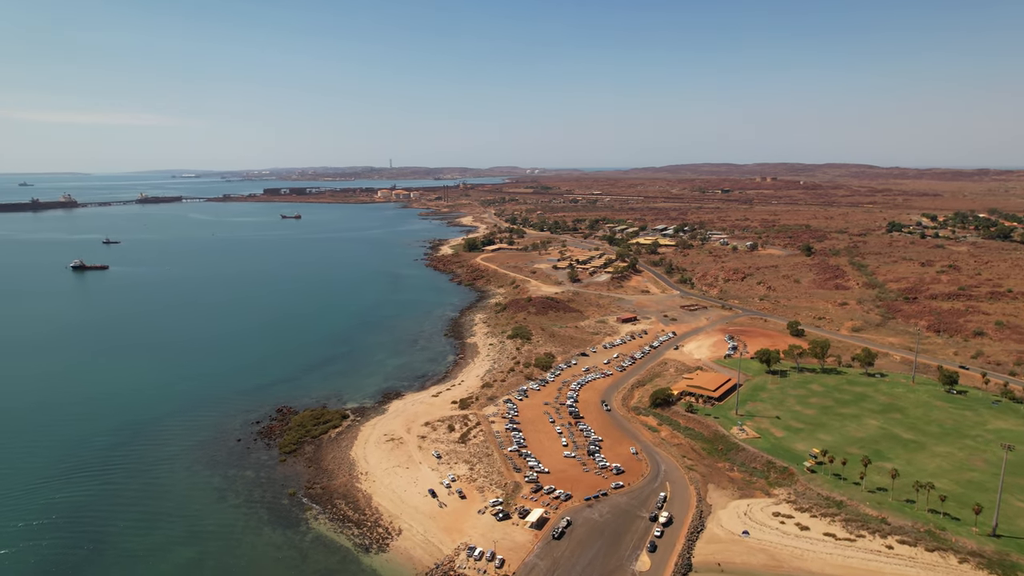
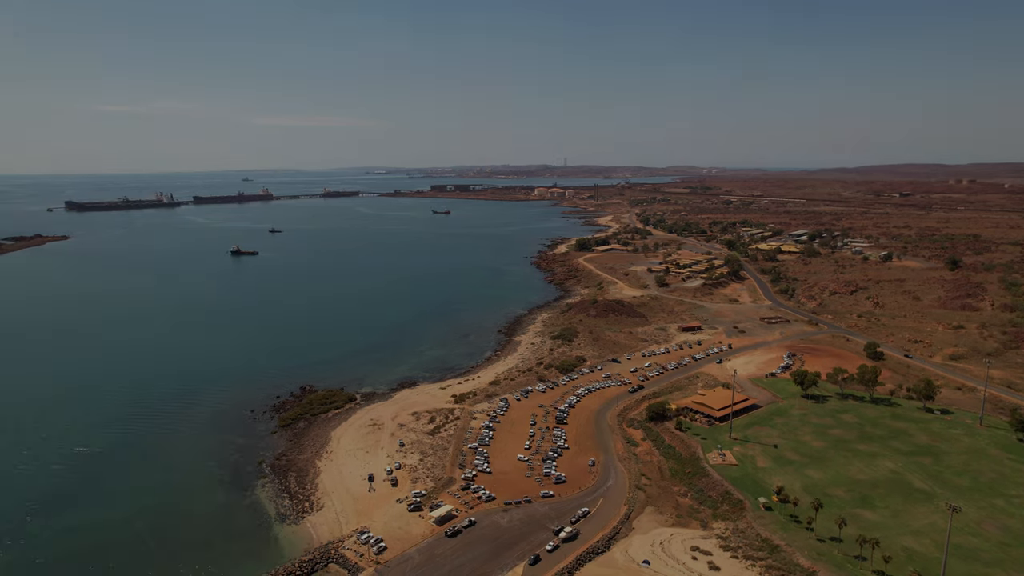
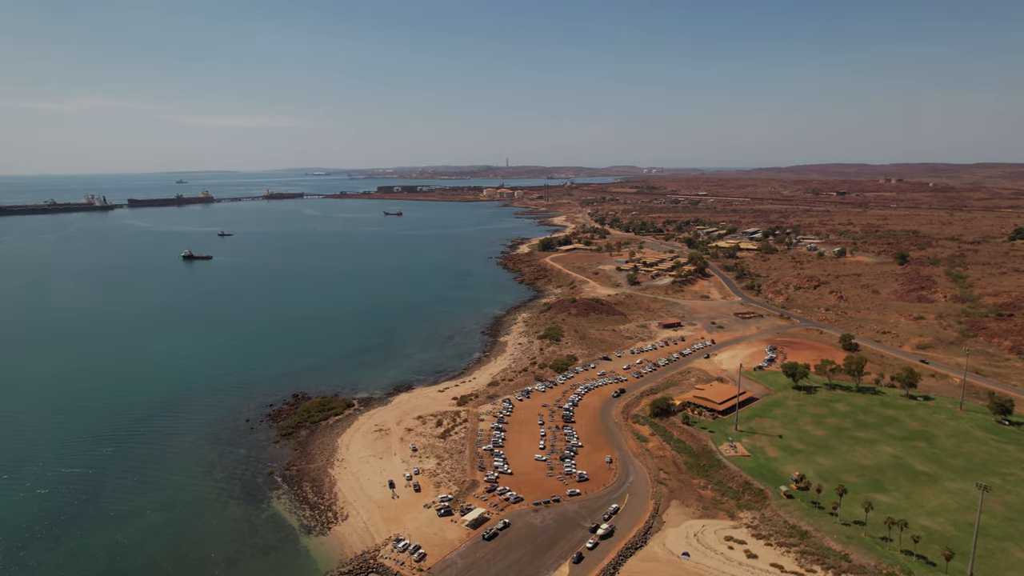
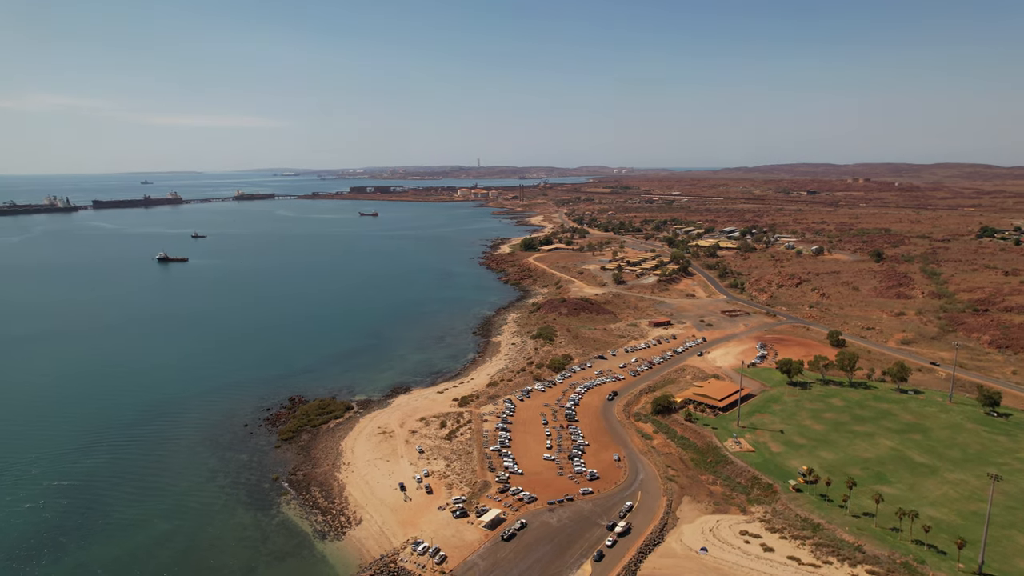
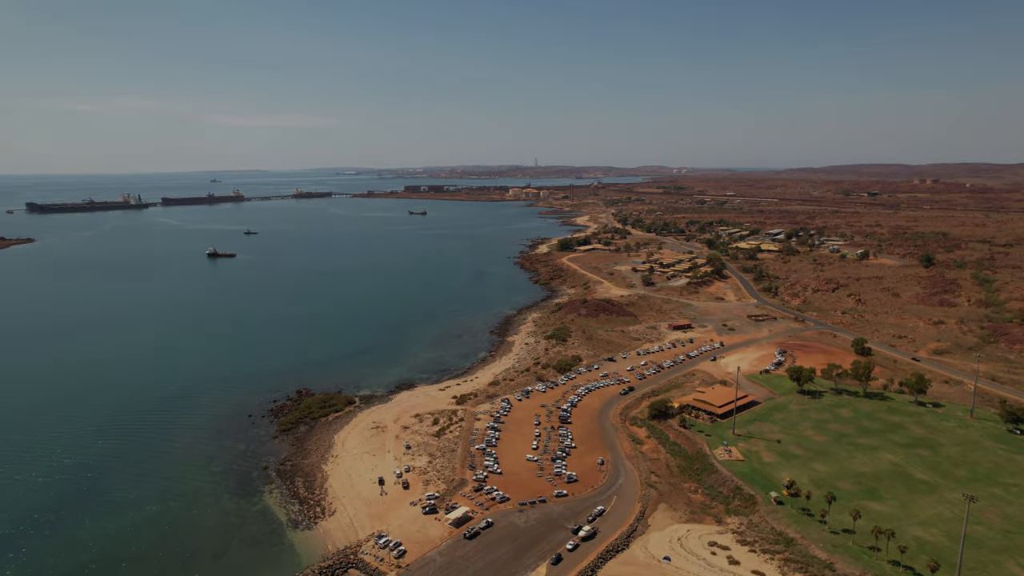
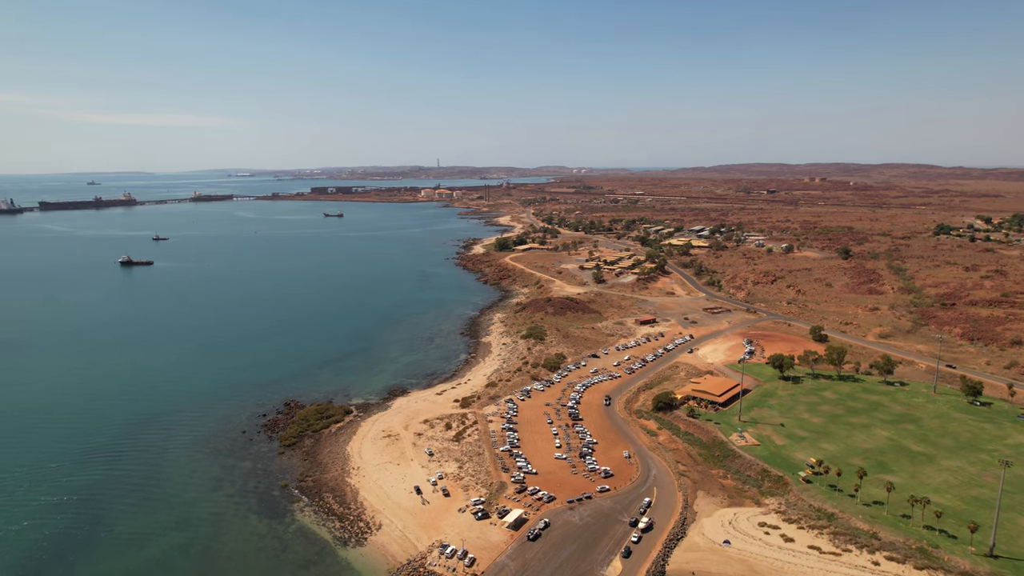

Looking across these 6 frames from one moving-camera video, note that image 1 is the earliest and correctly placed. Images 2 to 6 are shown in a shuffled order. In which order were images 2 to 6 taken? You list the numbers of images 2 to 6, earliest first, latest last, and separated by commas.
6, 4, 3, 5, 2
